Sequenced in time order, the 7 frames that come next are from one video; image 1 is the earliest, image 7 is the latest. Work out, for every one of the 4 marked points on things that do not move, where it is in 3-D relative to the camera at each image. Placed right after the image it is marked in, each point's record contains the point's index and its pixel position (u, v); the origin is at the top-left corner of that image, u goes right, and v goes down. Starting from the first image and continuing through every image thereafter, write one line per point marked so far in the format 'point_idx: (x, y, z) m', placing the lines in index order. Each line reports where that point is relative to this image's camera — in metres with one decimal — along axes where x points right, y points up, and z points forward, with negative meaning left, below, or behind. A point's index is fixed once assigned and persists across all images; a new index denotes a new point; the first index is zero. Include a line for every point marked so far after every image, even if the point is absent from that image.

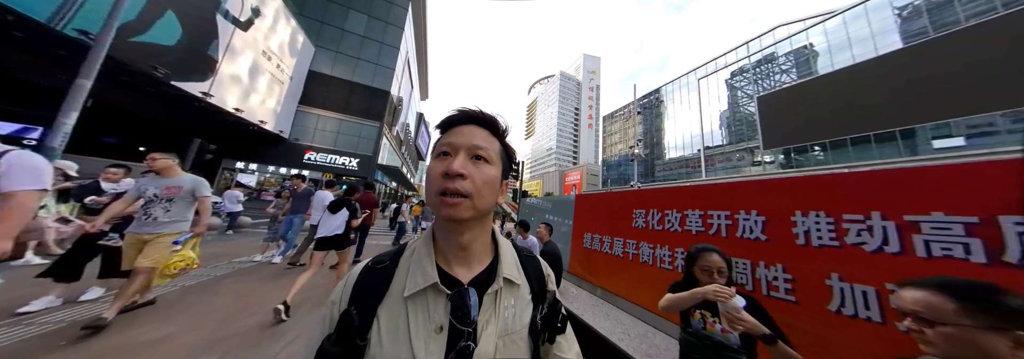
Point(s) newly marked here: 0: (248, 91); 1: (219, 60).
0: (-12.4, +4.2, +9.2) m
1: (-11.6, +4.8, +7.9) m
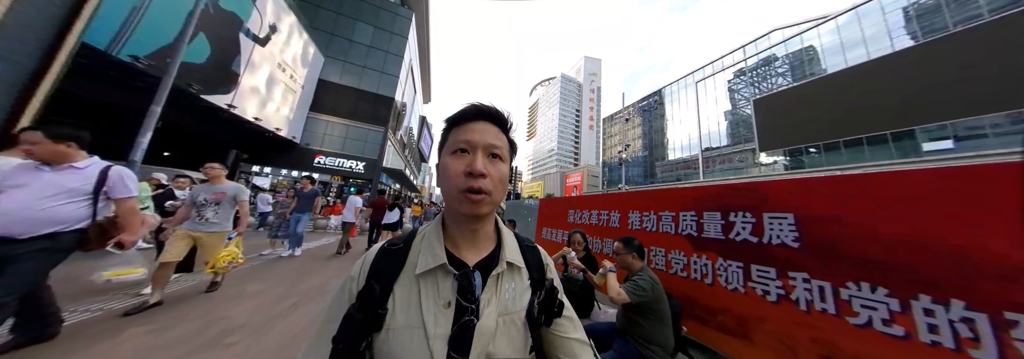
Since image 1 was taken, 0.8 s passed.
0: (-12.6, +4.0, +9.9) m
1: (-11.8, +4.7, +8.7) m
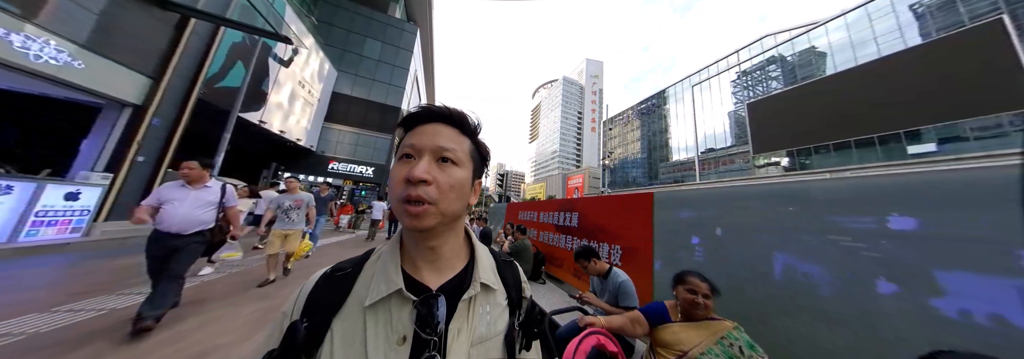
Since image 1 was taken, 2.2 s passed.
0: (-12.9, +3.8, +11.1) m
1: (-12.1, +4.4, +9.9) m
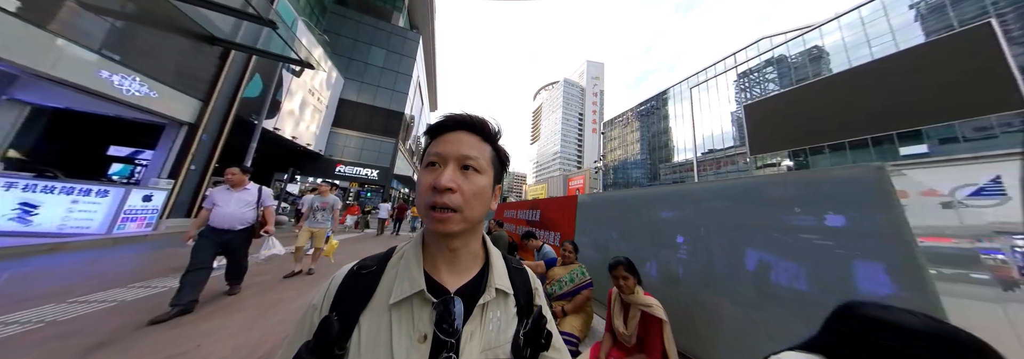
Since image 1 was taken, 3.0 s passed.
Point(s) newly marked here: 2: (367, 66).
0: (-13.0, +3.6, +11.8) m
1: (-12.3, +4.3, +10.5) m
2: (-12.7, +9.9, +16.9) m
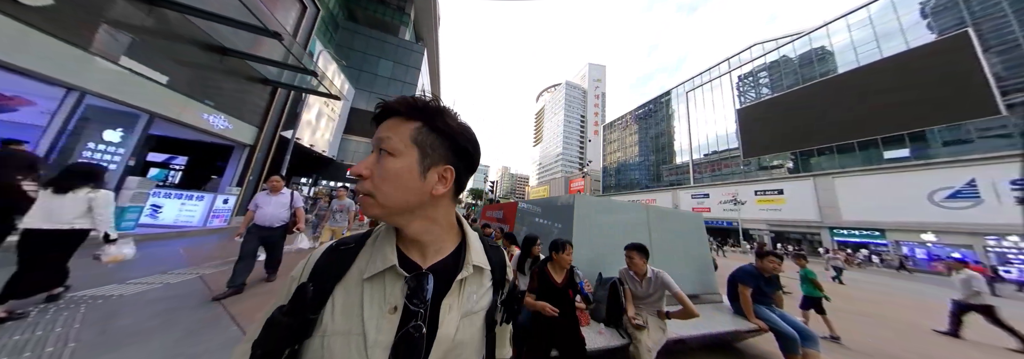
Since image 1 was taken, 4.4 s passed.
0: (-13.3, +3.4, +12.9) m
1: (-12.5, +4.1, +11.7) m
2: (-12.8, +9.7, +18.2) m
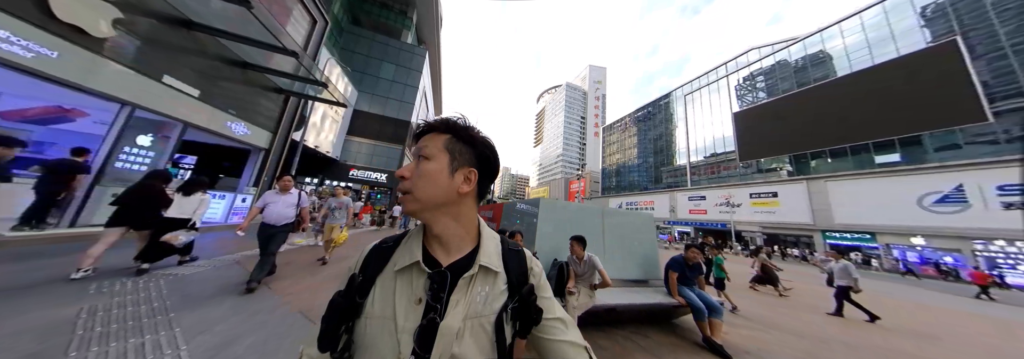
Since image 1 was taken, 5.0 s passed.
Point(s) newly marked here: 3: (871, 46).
0: (-13.4, +3.4, +13.4) m
1: (-12.7, +4.1, +12.1) m
2: (-12.9, +9.7, +18.6) m
3: (+30.7, +11.4, +16.6) m
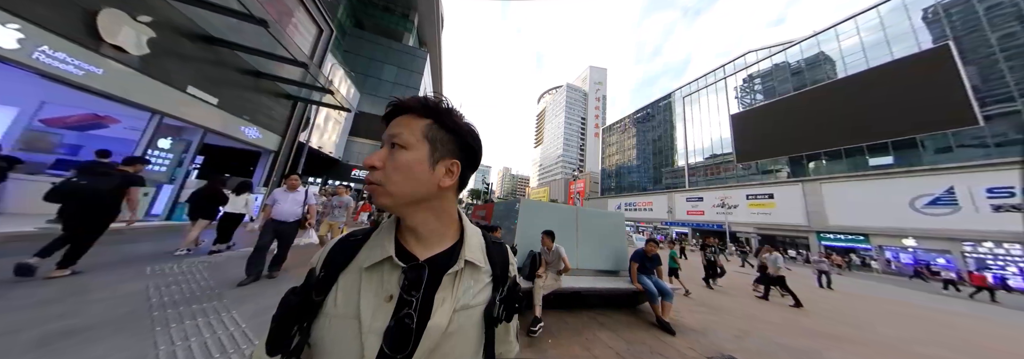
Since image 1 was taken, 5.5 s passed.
0: (-13.5, +3.4, +13.7) m
1: (-12.8, +4.1, +12.5) m
2: (-12.9, +9.7, +19.0) m
3: (+30.7, +11.2, +16.8) m
